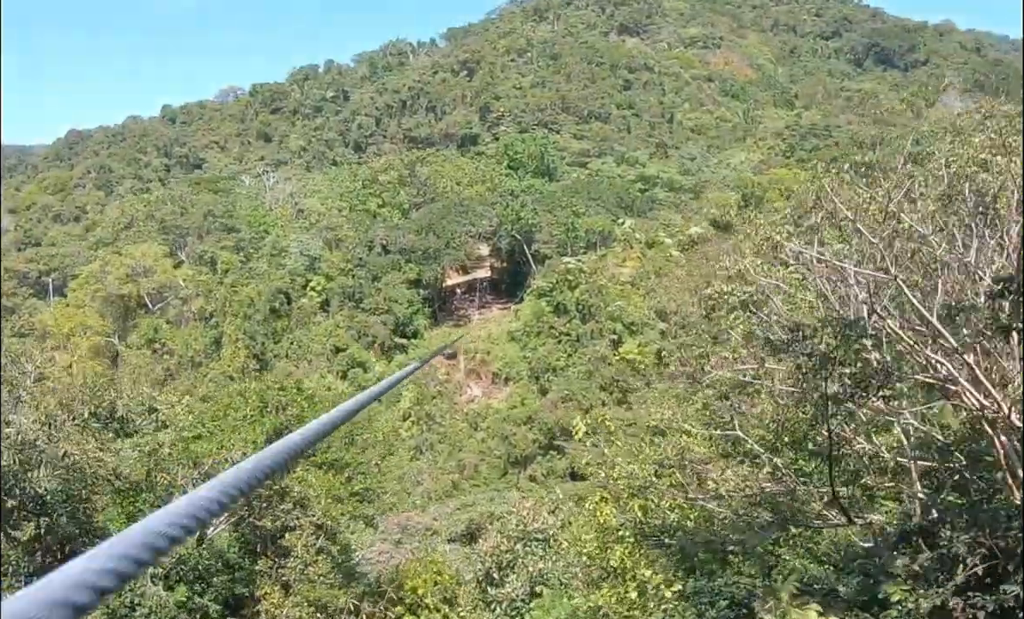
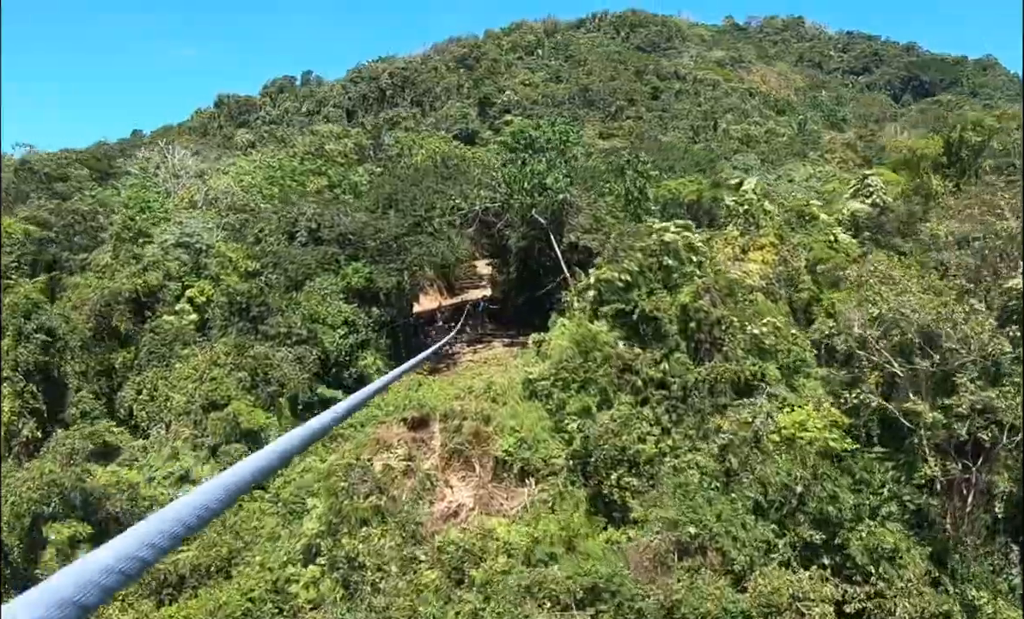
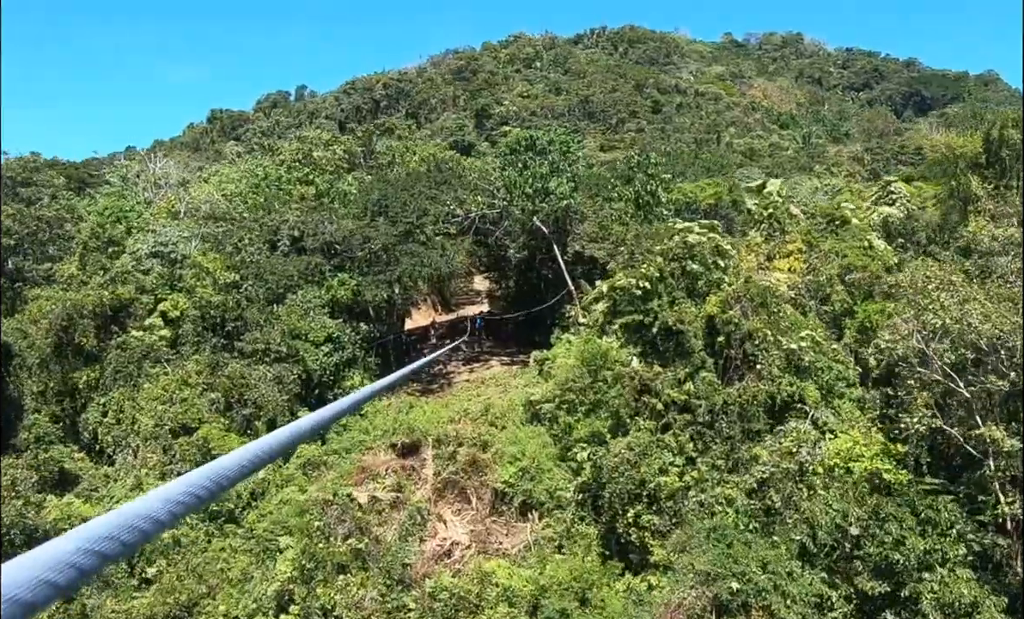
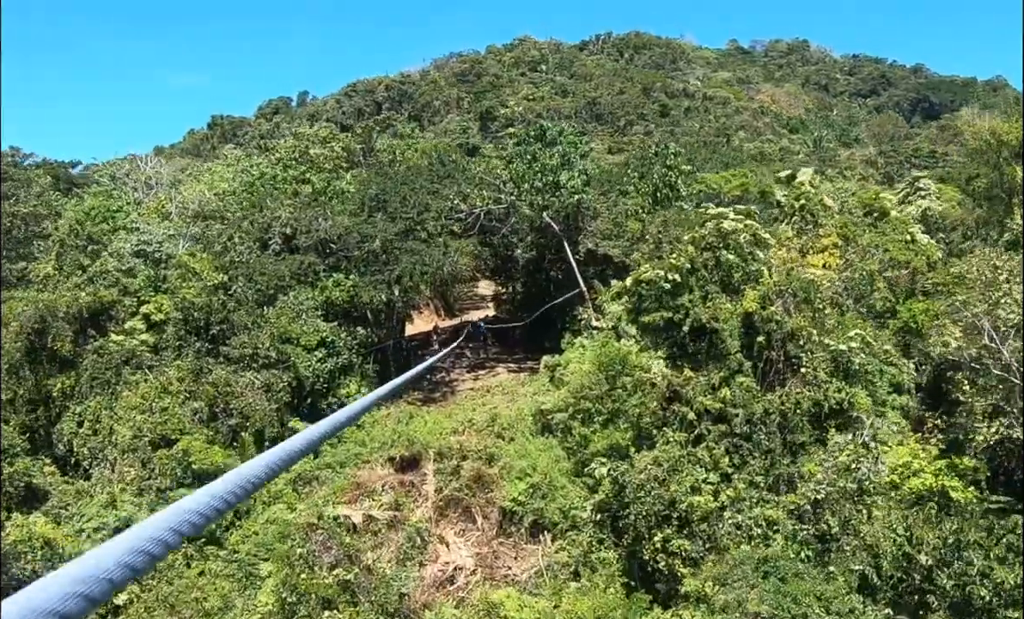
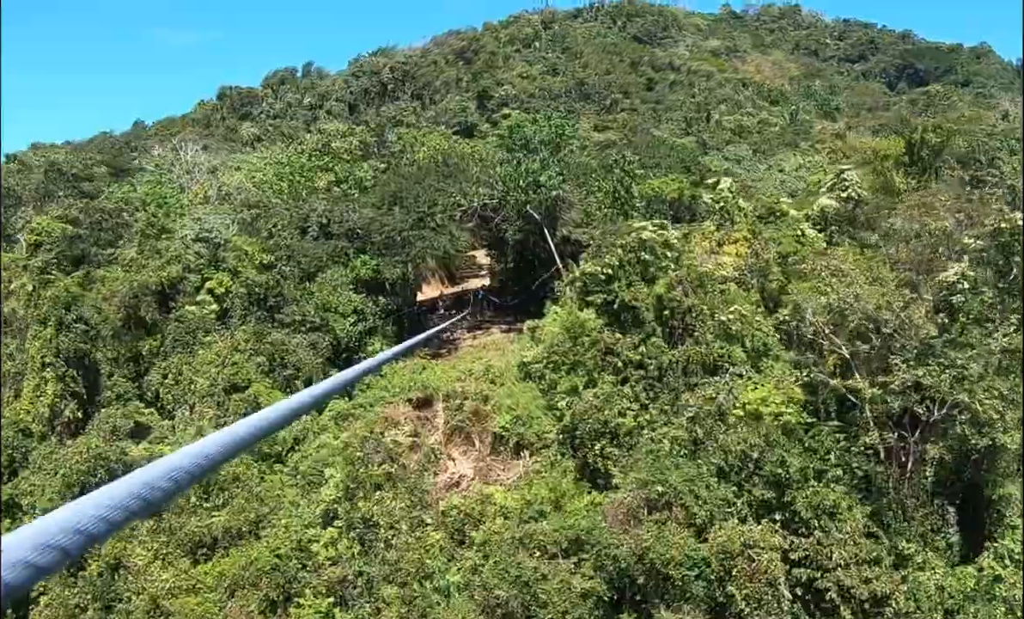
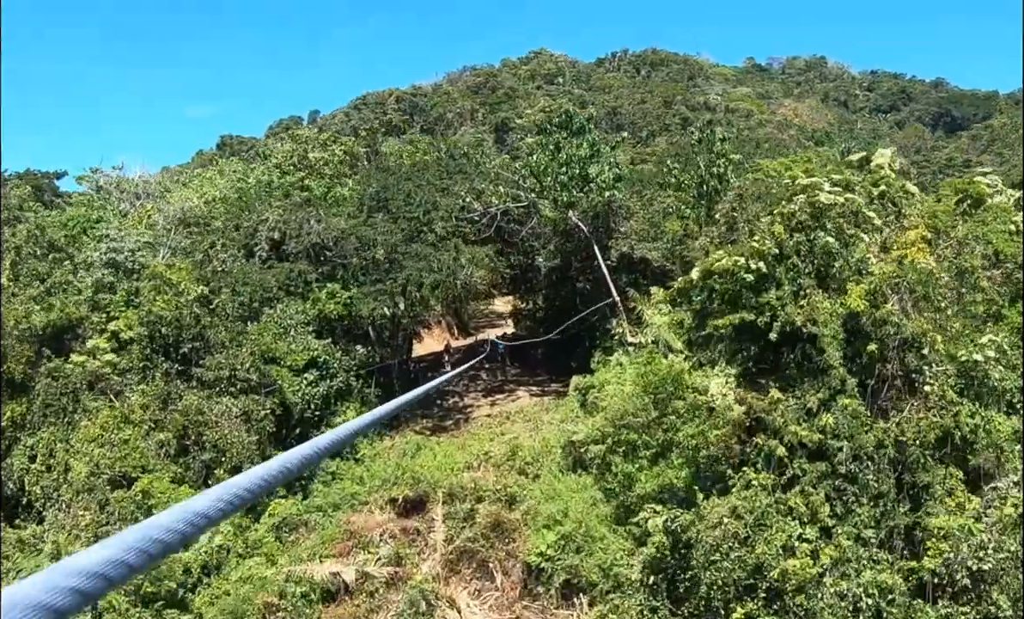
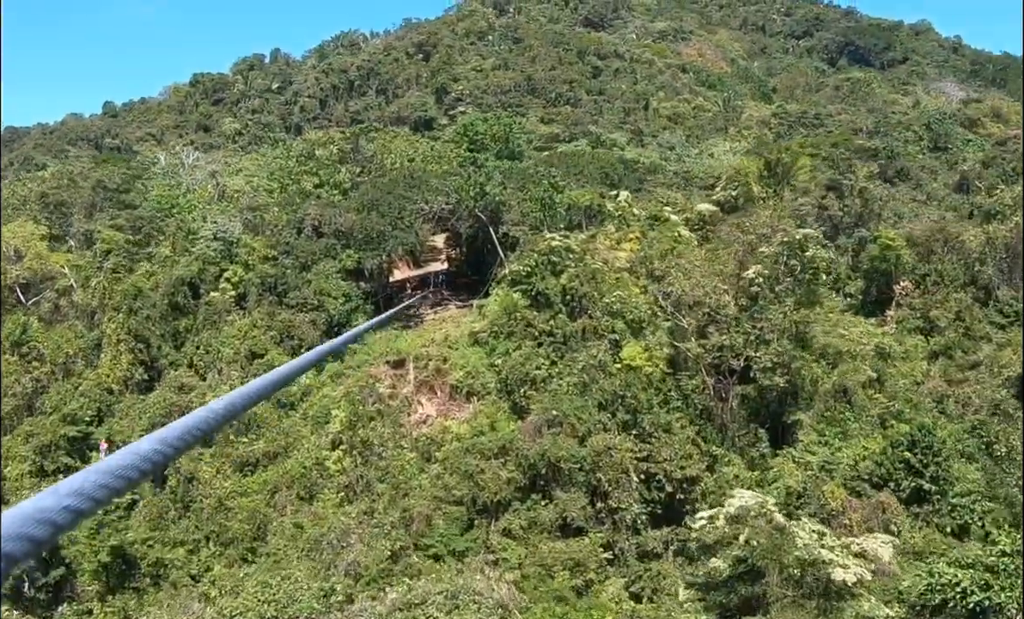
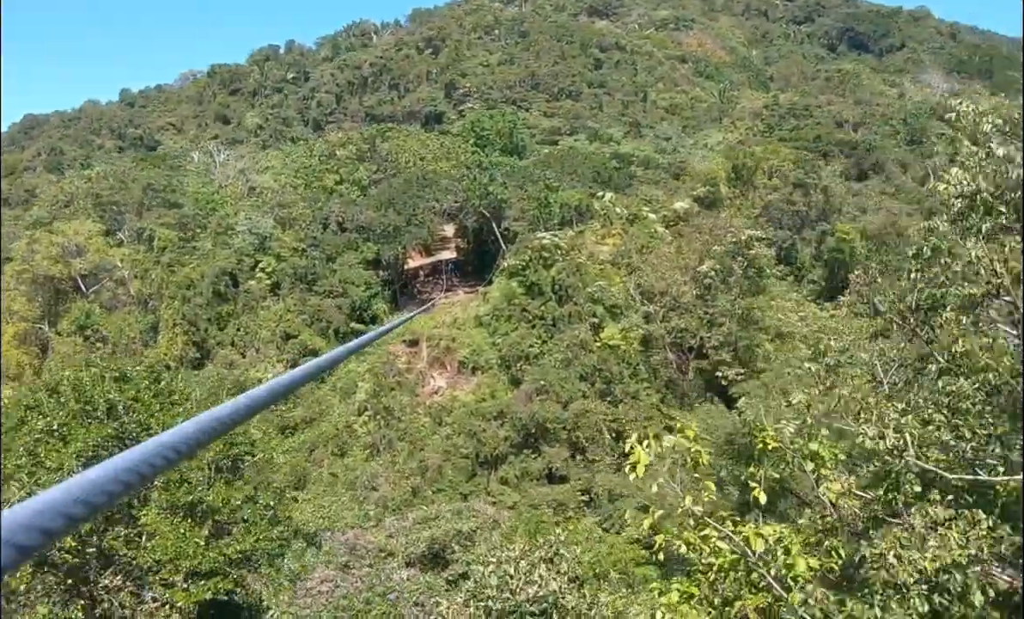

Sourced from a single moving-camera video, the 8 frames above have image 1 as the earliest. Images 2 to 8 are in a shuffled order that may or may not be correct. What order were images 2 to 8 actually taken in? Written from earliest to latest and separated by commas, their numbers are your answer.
8, 7, 5, 2, 3, 4, 6
